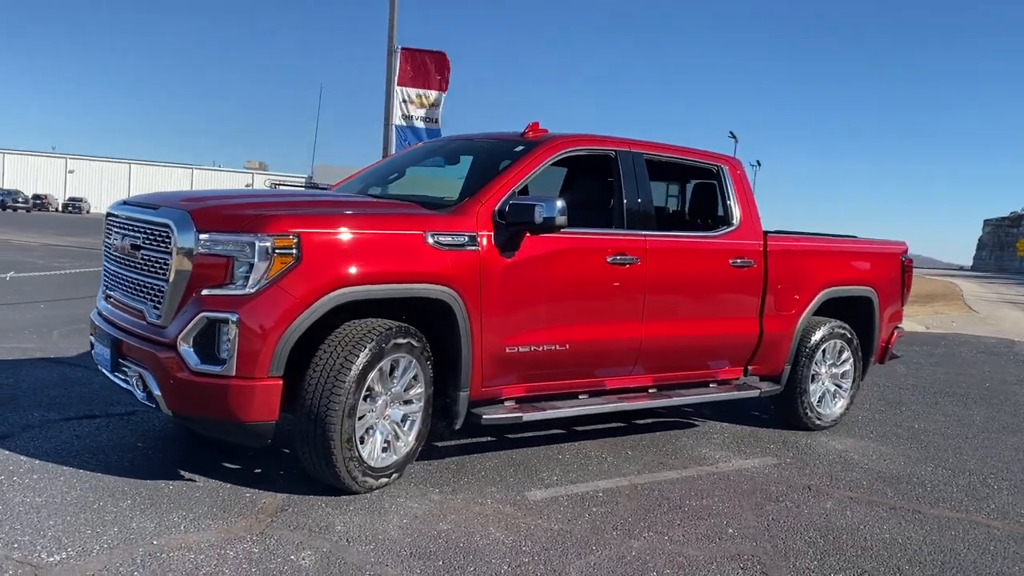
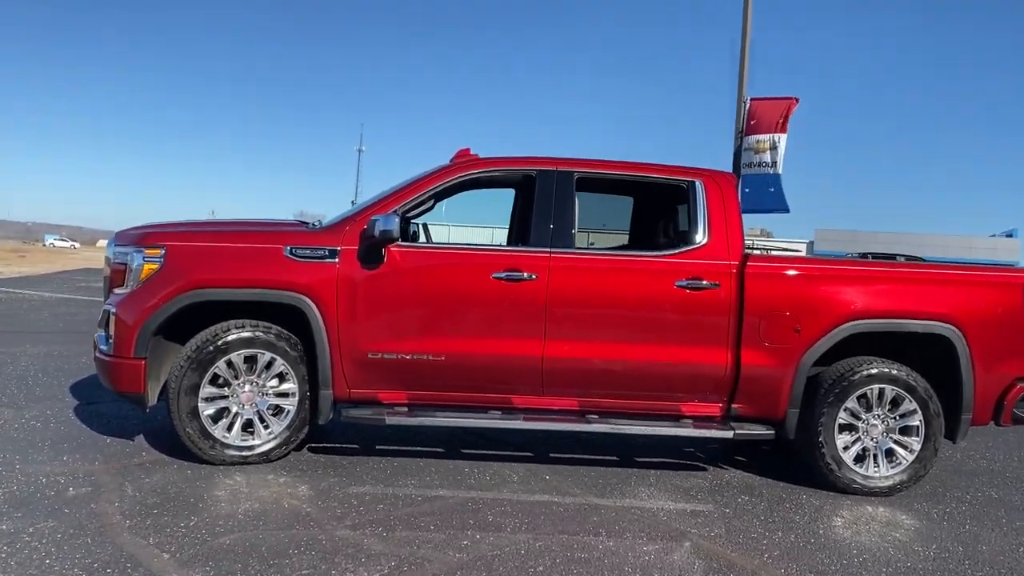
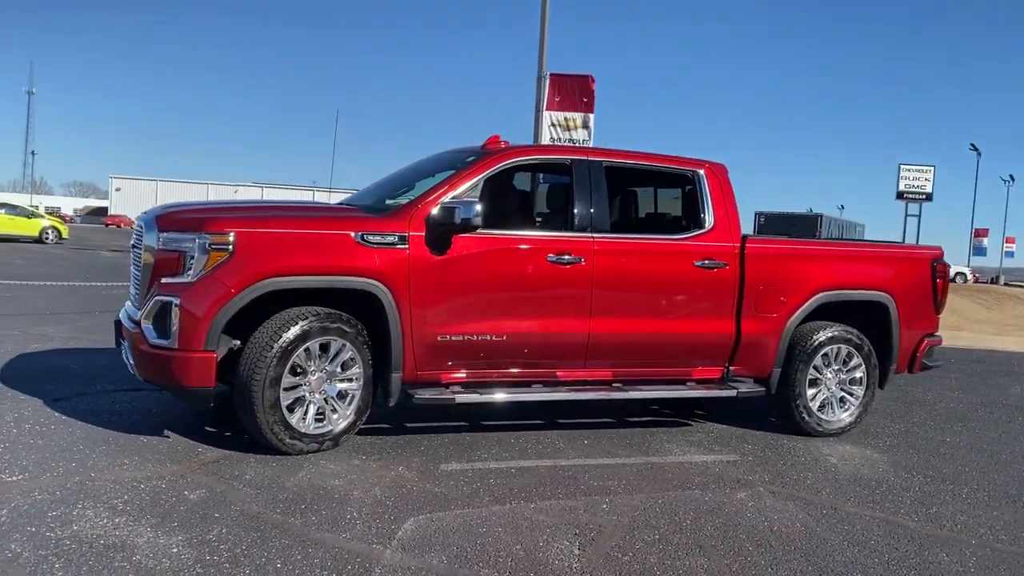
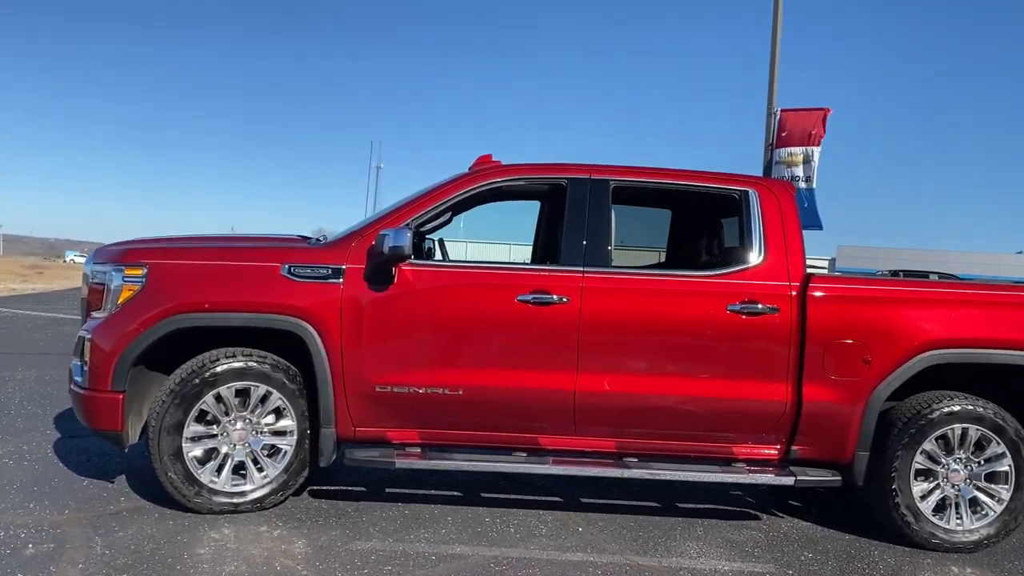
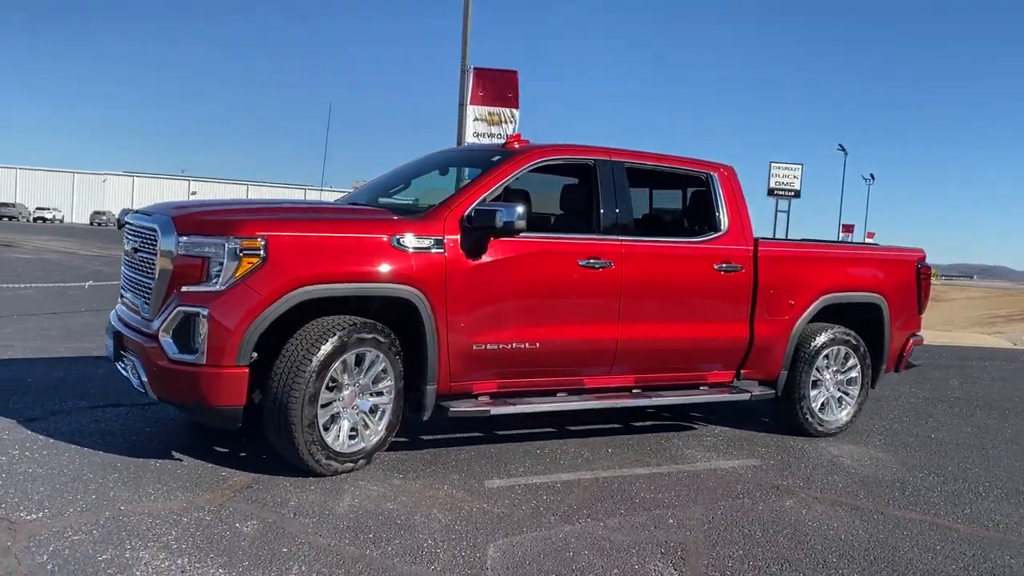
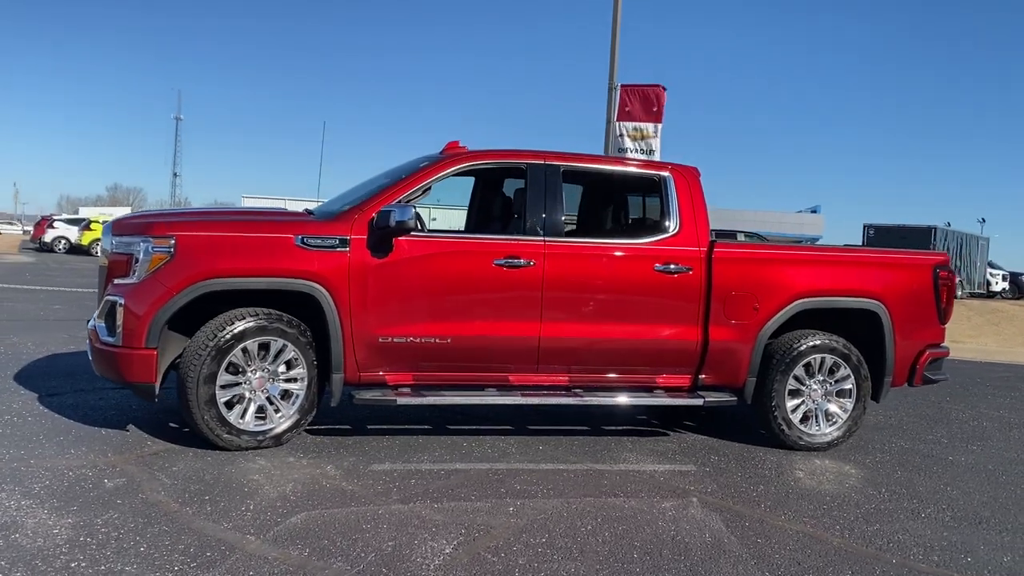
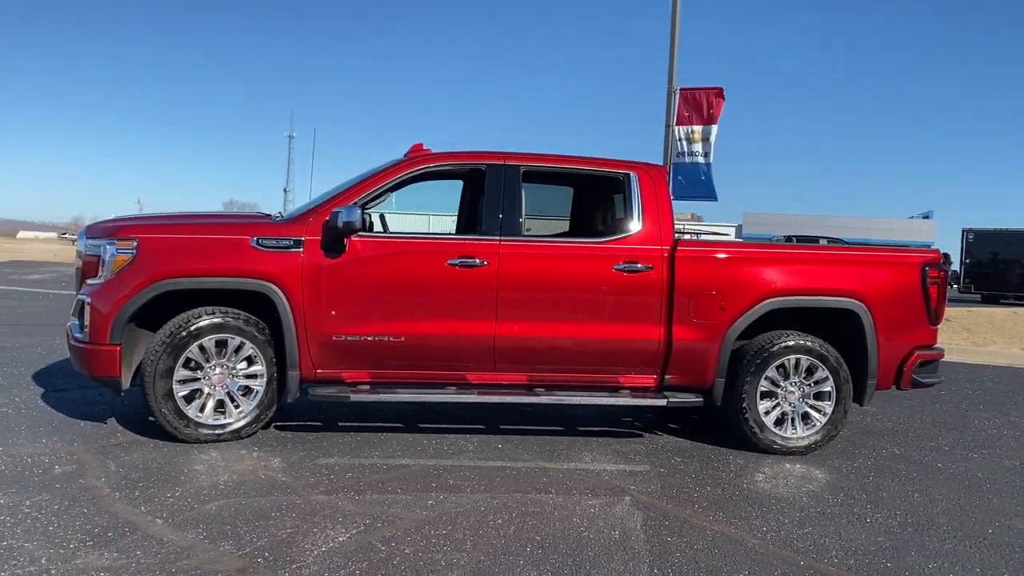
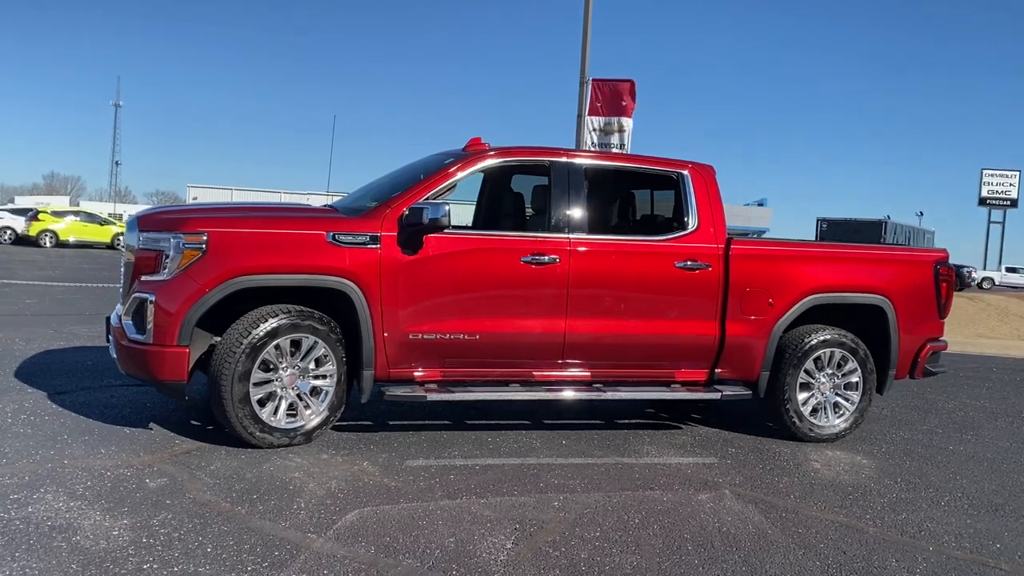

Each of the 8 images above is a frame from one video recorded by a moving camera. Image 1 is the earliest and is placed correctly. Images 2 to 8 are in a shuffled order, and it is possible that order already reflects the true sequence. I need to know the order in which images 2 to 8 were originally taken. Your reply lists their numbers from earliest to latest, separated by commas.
5, 3, 8, 6, 7, 2, 4
